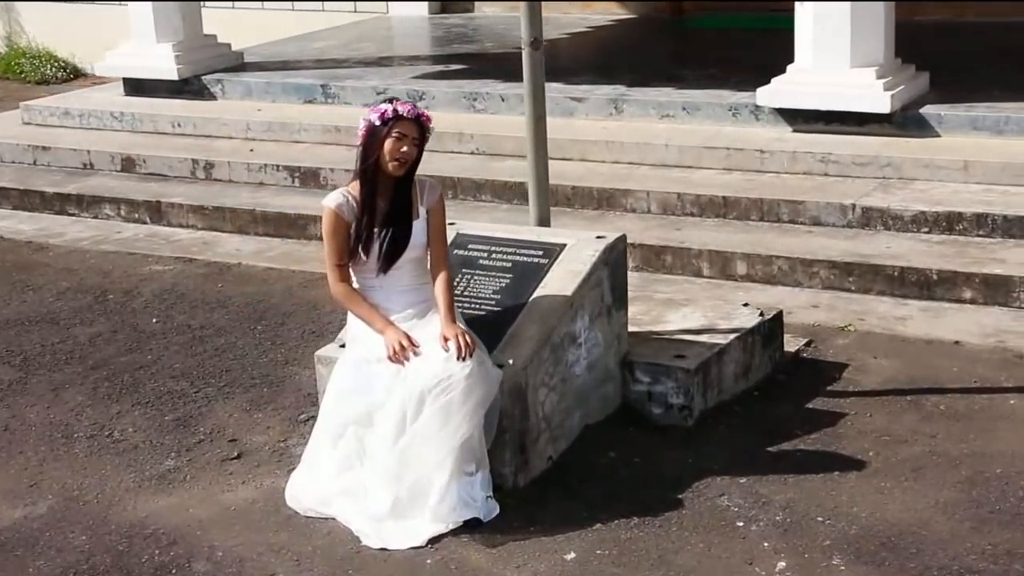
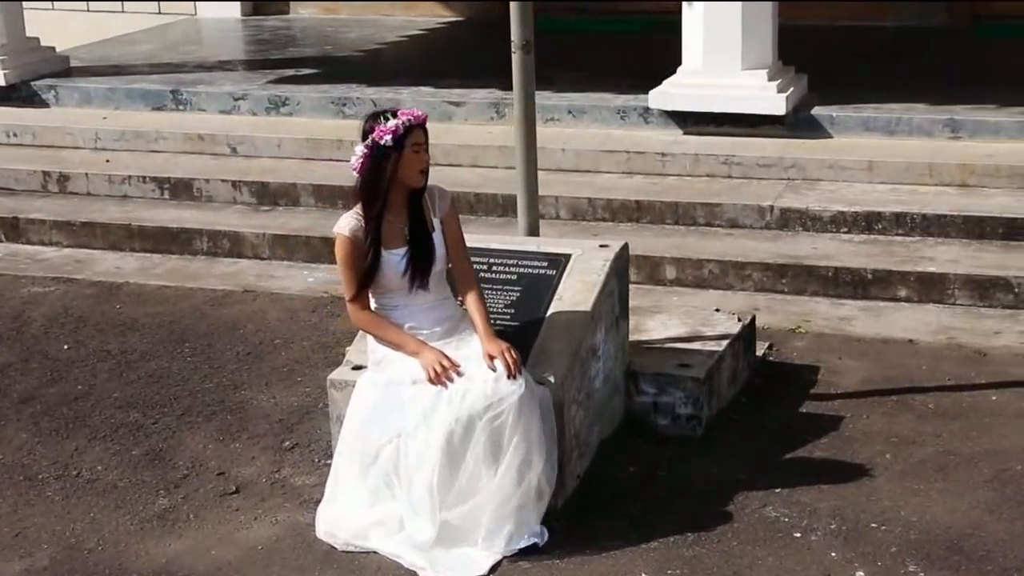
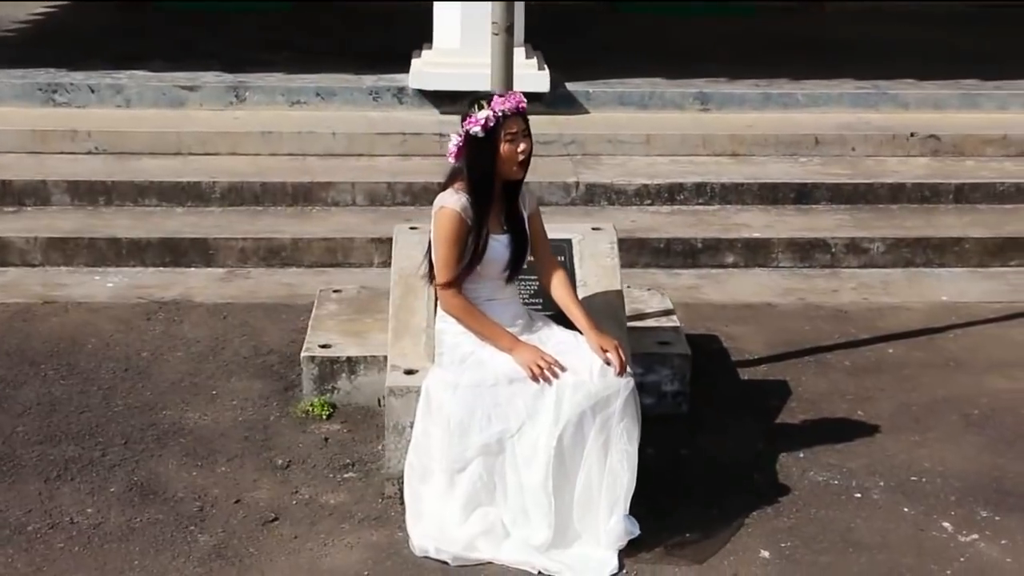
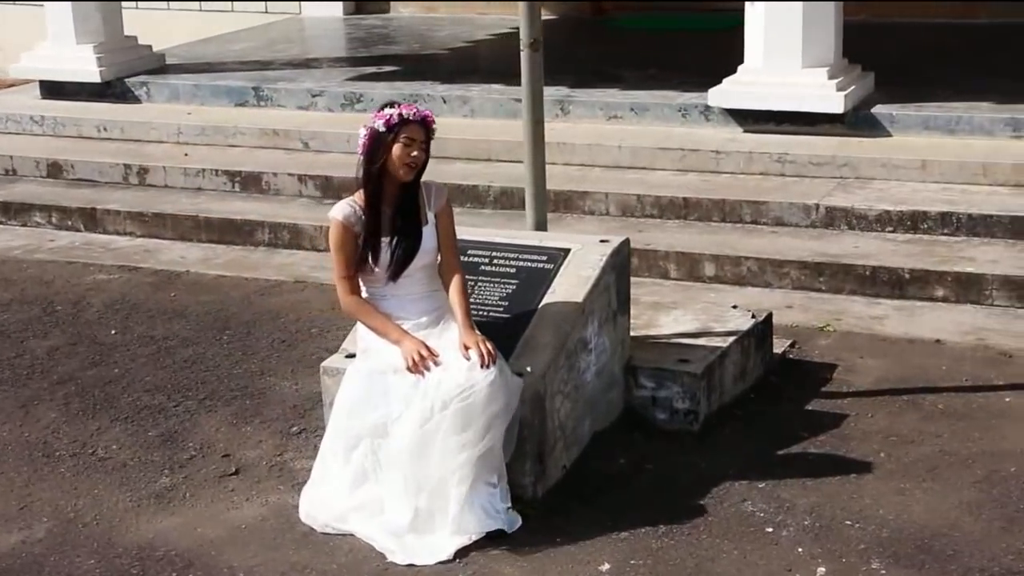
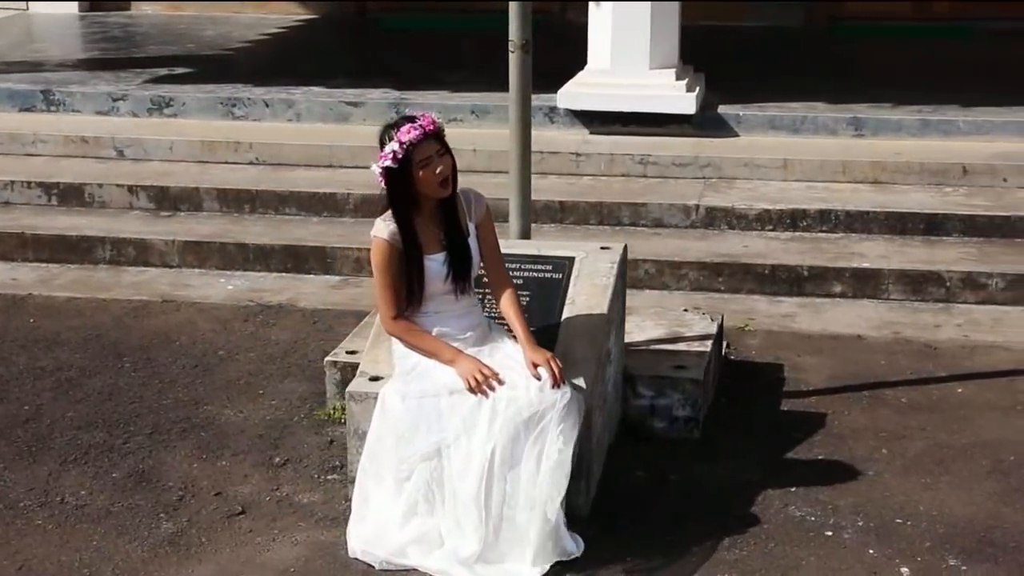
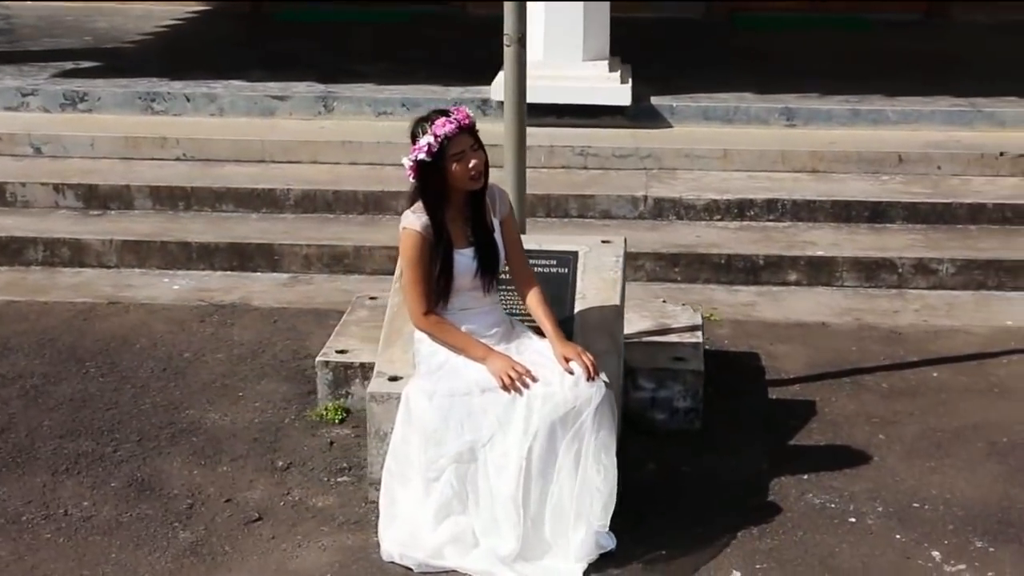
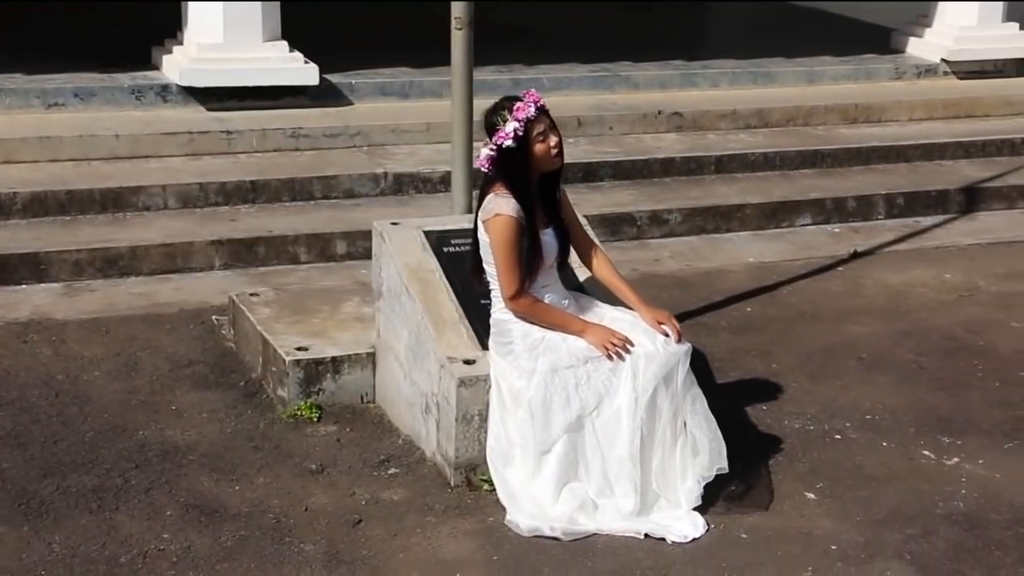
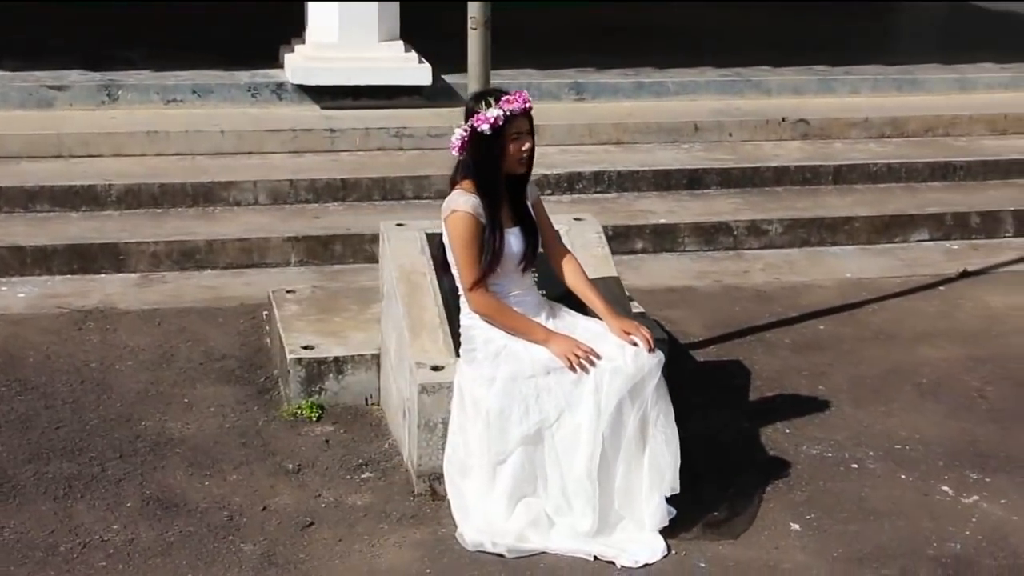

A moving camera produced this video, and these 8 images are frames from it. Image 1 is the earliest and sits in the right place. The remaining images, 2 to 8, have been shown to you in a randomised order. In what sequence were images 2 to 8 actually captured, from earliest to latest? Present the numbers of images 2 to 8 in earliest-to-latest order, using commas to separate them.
4, 2, 5, 6, 3, 8, 7
